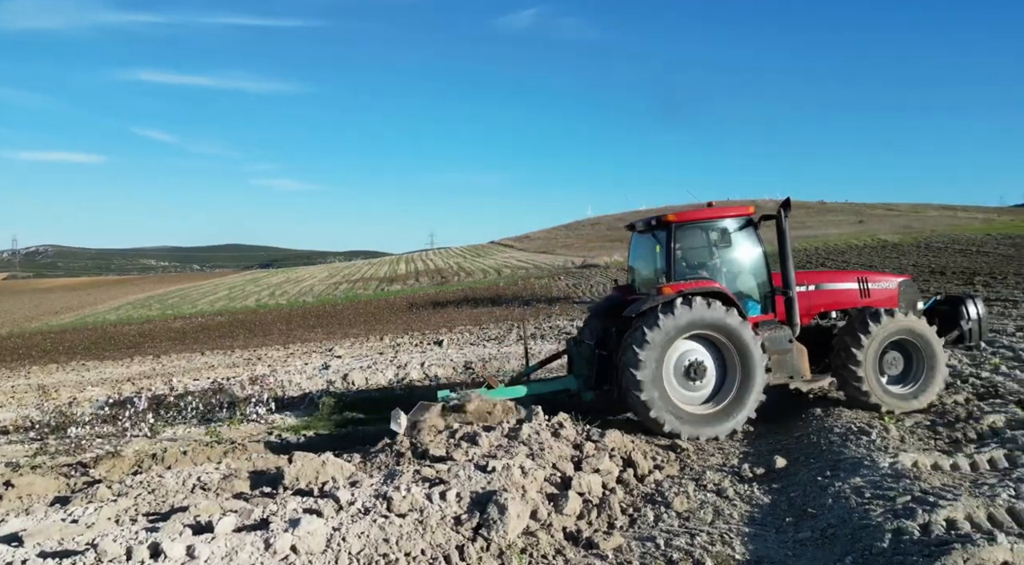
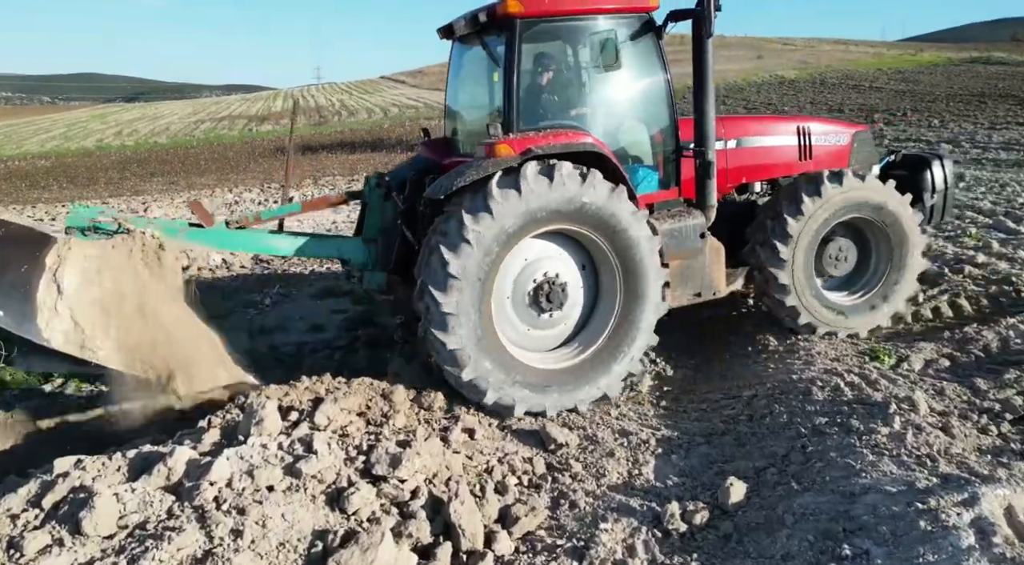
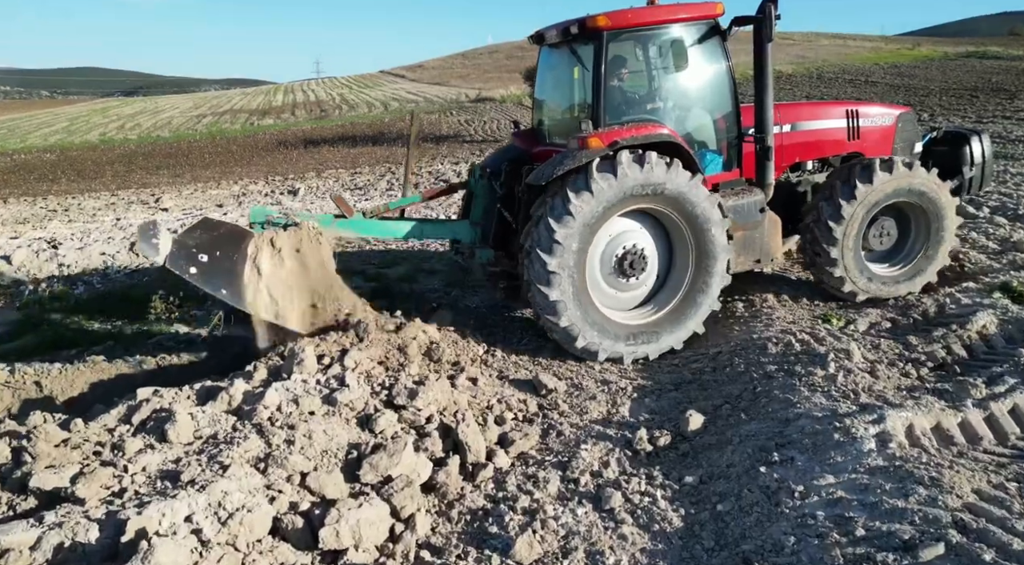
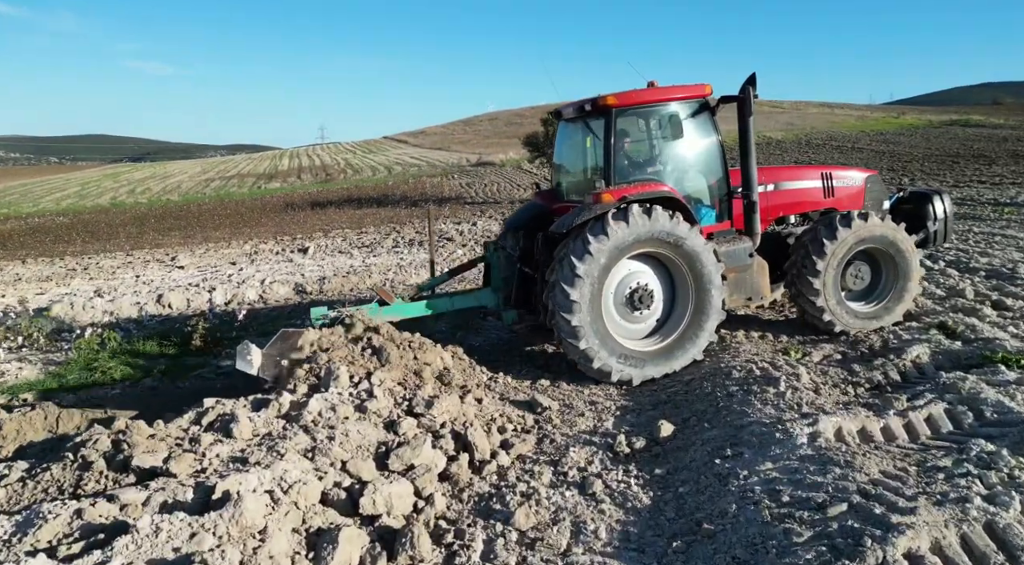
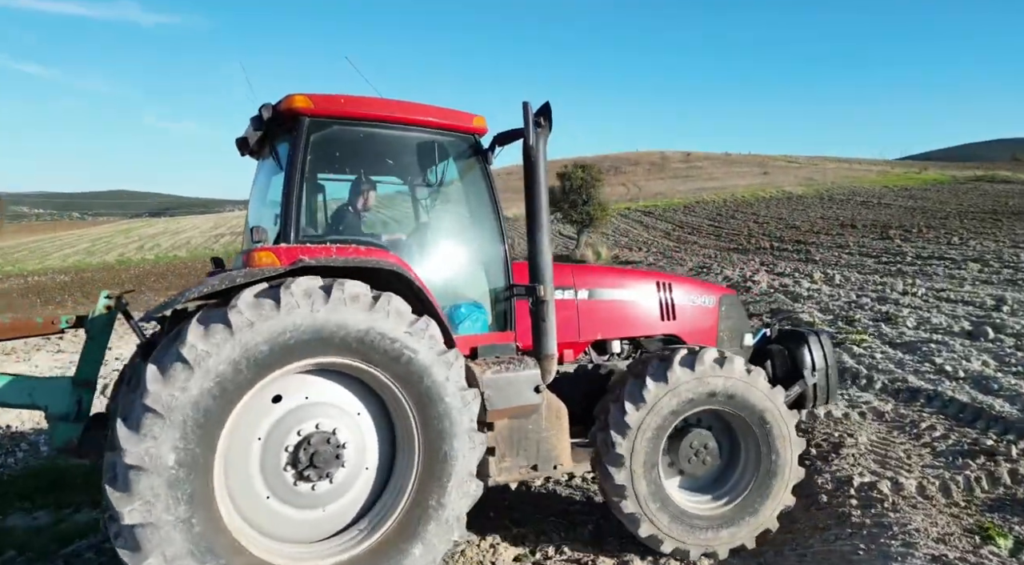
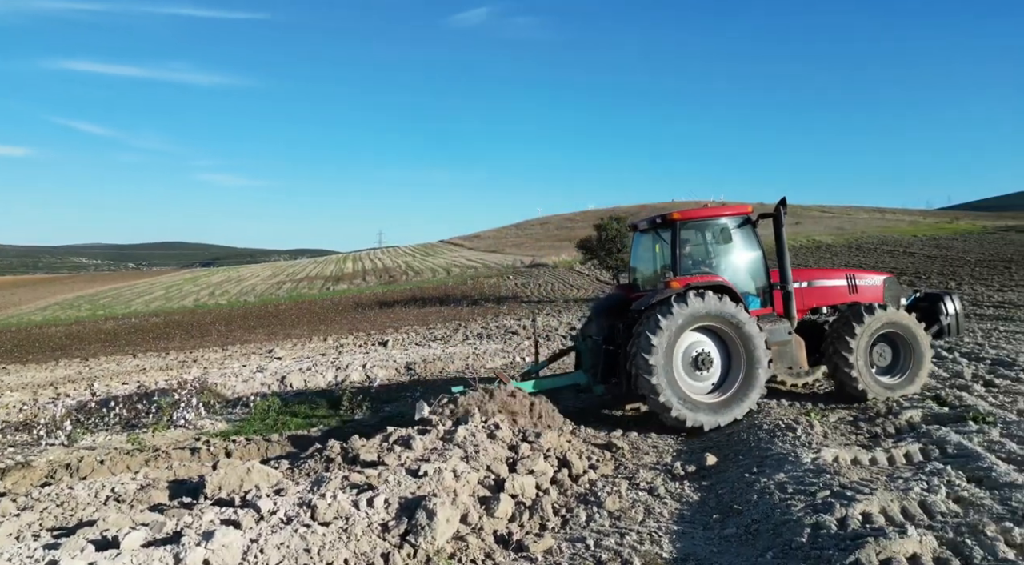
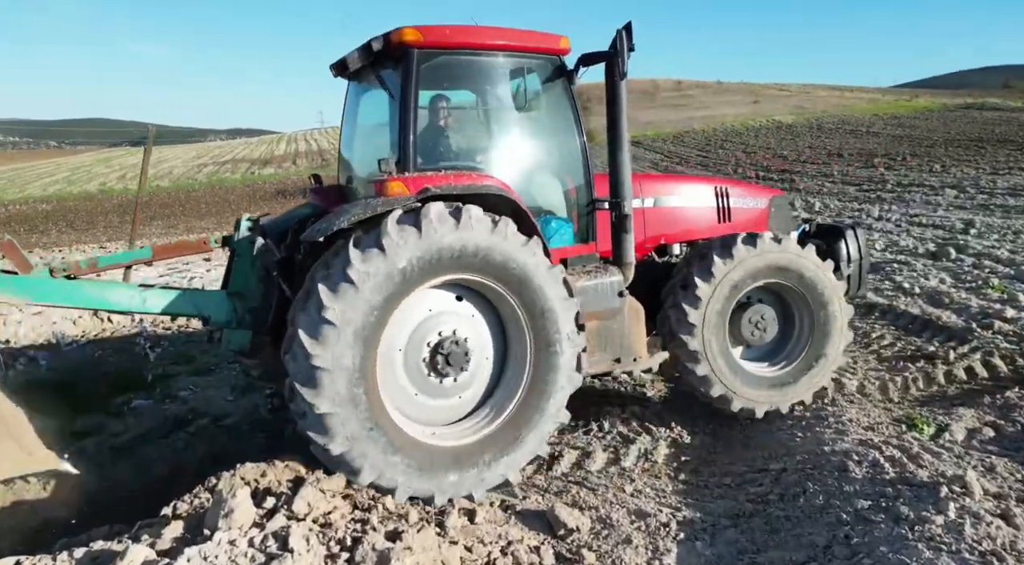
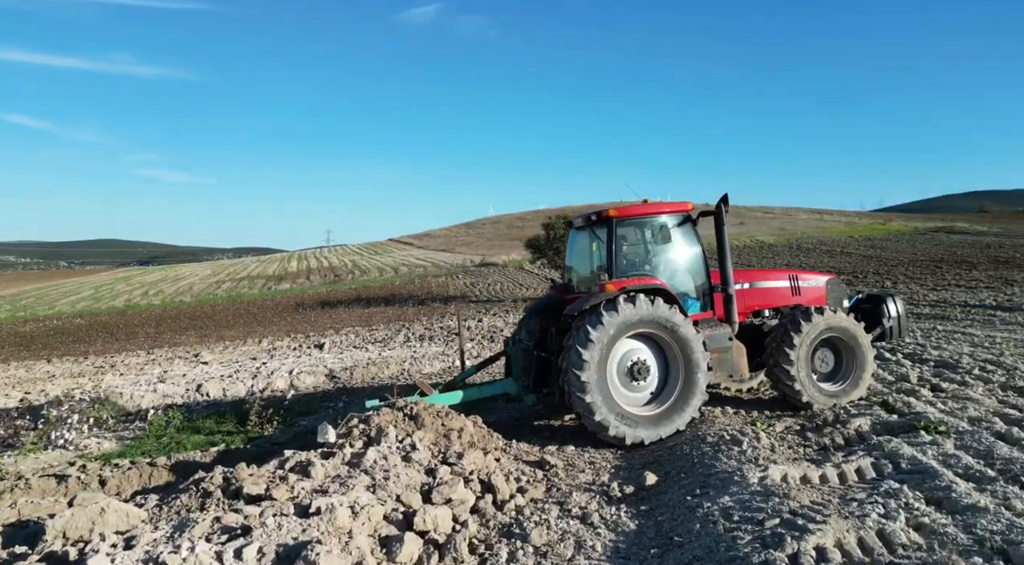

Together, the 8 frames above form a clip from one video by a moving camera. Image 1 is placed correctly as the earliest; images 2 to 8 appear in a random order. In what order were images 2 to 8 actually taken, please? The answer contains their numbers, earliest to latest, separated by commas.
6, 8, 4, 3, 2, 7, 5
